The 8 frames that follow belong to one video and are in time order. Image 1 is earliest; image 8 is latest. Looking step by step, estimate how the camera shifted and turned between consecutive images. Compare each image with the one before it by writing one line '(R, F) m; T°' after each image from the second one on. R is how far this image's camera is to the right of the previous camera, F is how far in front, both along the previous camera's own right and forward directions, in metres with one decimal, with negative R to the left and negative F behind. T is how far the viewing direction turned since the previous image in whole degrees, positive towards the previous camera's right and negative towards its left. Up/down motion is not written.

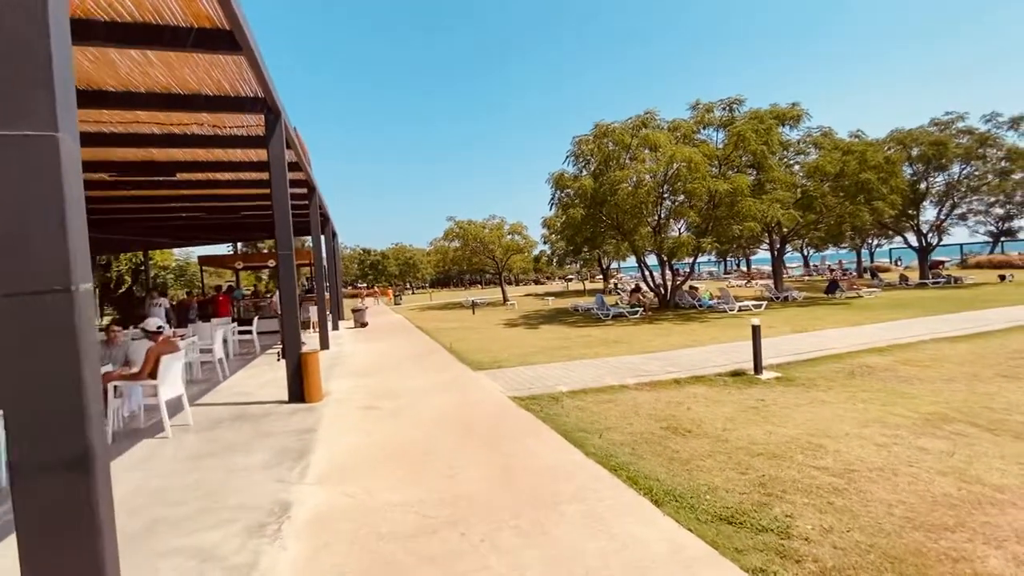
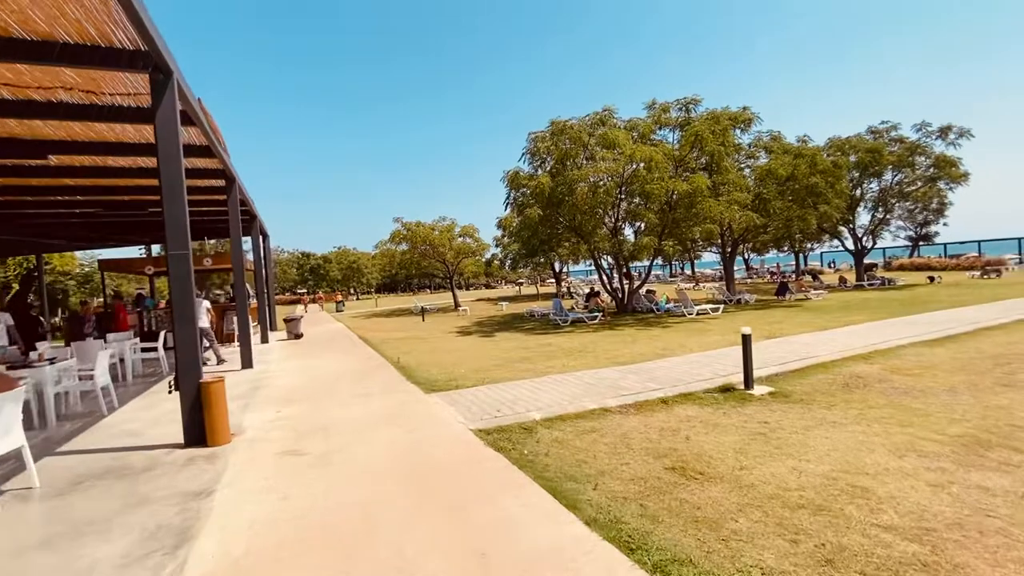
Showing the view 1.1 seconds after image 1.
(-0.2, +1.3) m; +6°
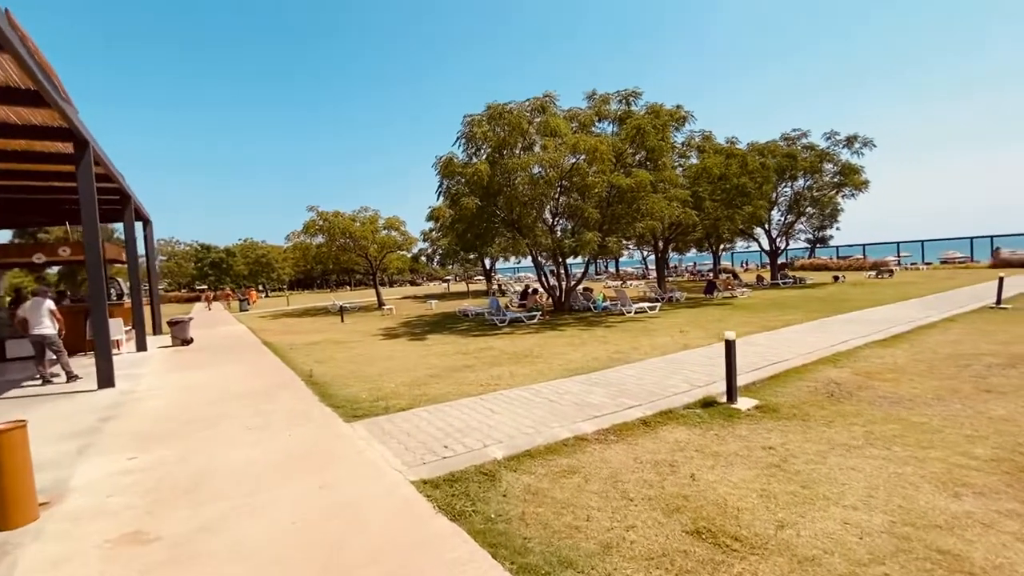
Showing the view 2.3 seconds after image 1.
(-0.3, +1.5) m; +9°
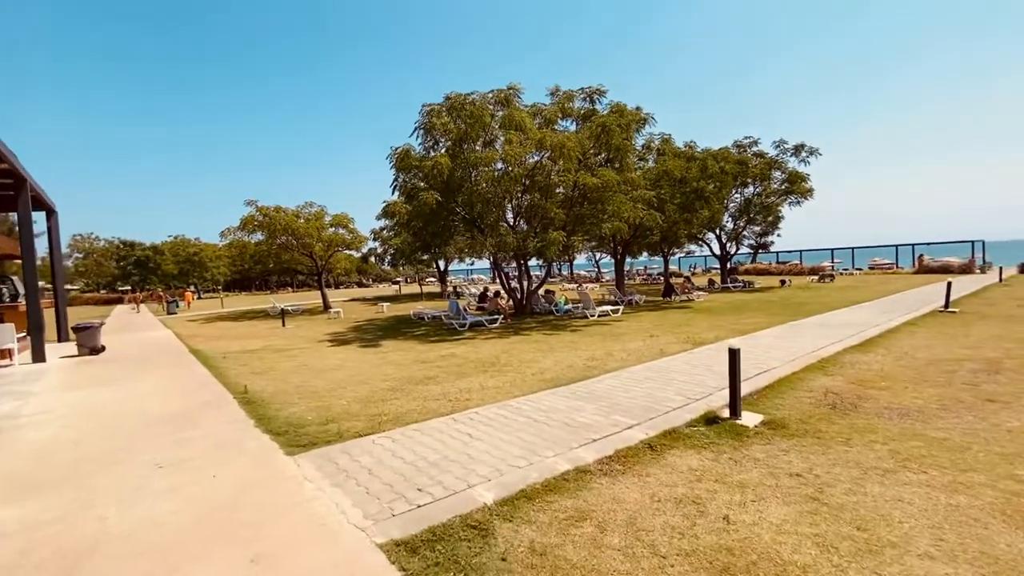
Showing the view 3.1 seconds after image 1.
(-0.4, +1.0) m; +6°
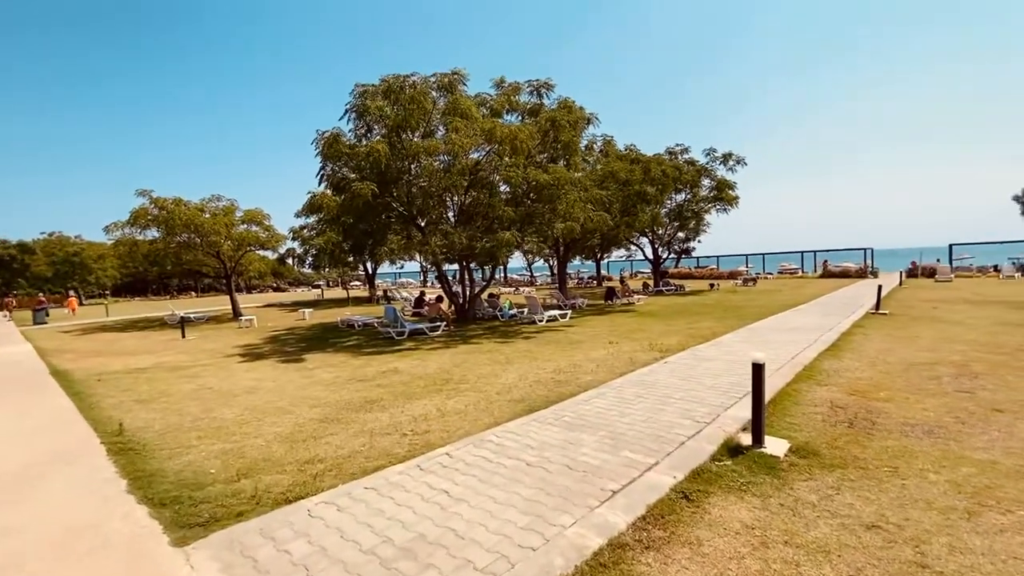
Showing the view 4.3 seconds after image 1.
(-0.5, +1.4) m; +9°
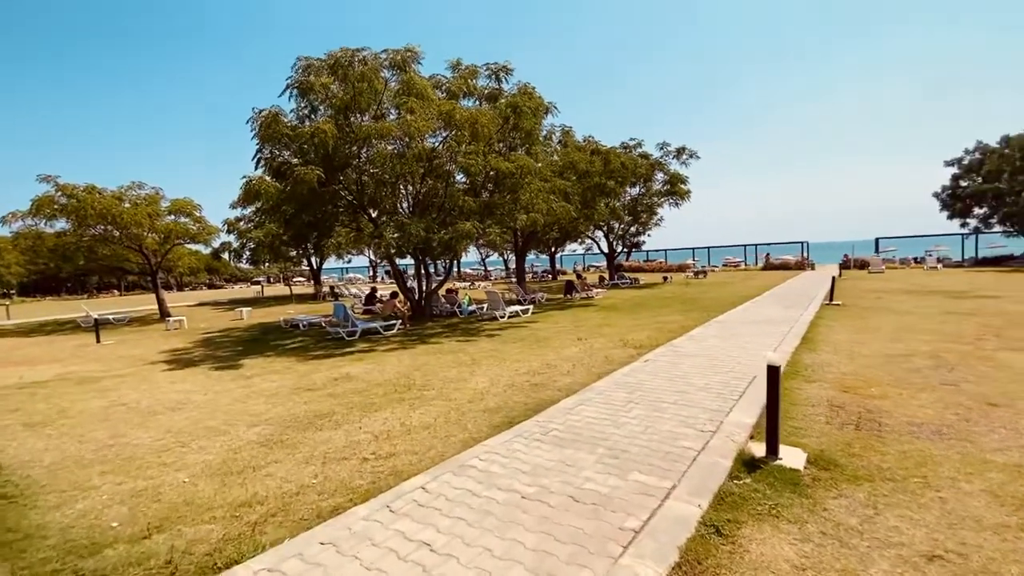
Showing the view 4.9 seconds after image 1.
(-0.3, +0.8) m; +6°
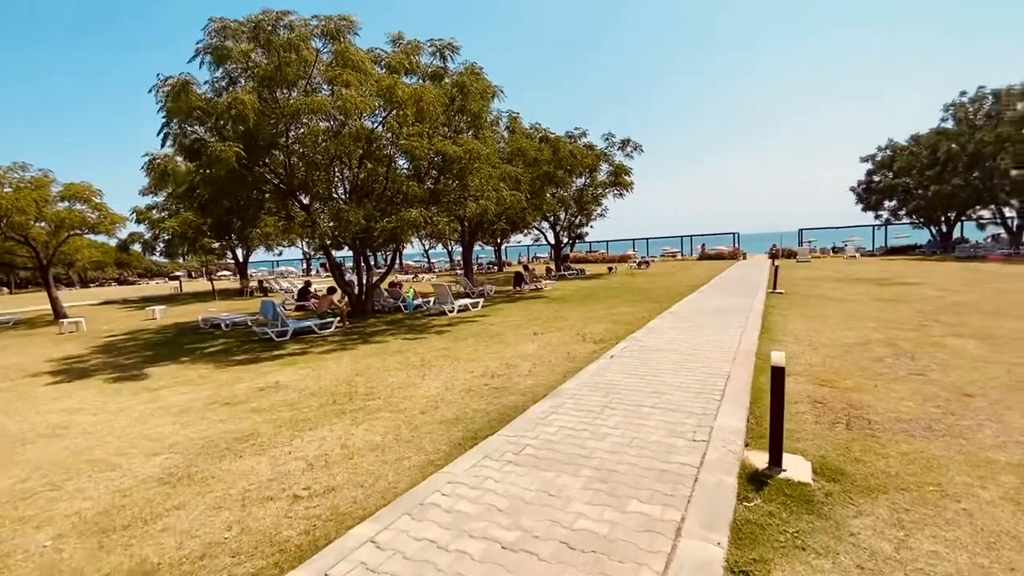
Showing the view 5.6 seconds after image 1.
(-0.2, +0.8) m; +7°
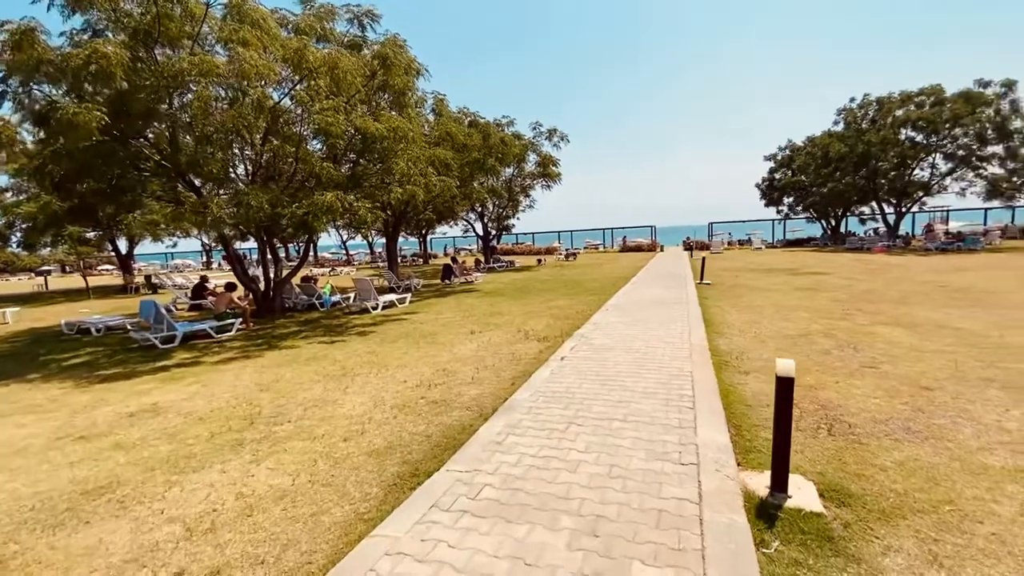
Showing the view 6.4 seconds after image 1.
(-0.2, +1.0) m; +9°
